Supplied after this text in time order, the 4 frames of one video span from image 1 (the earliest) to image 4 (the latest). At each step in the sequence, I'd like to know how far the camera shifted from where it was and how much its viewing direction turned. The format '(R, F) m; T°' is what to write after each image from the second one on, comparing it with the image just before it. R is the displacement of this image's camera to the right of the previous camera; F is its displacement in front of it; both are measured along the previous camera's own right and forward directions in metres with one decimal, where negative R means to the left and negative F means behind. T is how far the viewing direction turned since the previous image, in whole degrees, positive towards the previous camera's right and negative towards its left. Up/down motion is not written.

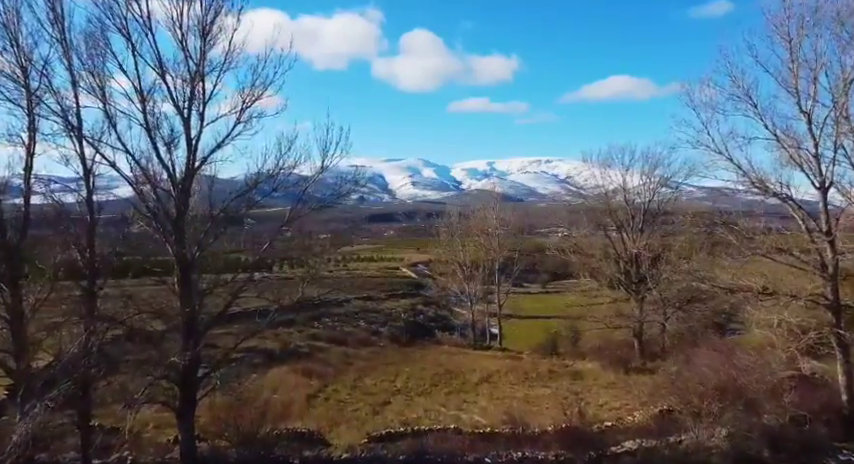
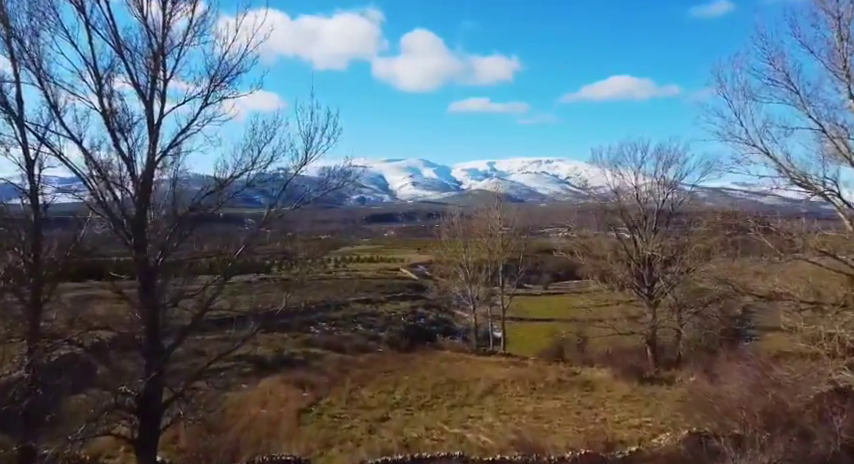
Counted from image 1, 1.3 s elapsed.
(0.0, +1.6) m; 0°
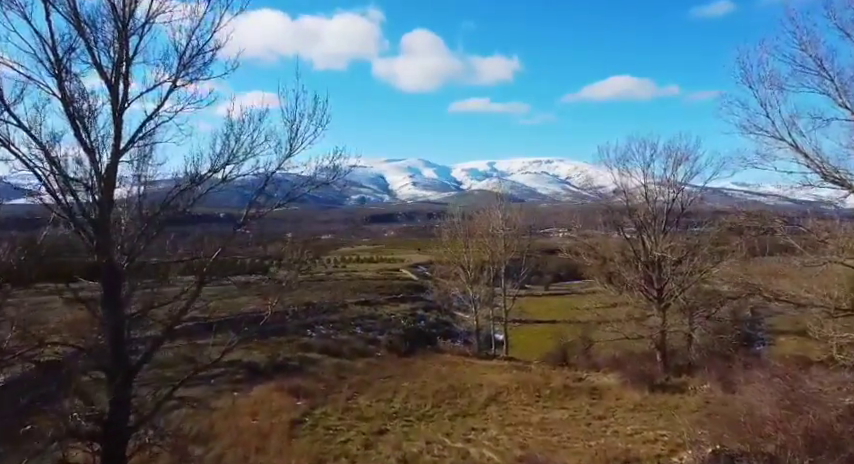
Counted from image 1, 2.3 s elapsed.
(0.0, +1.1) m; 0°
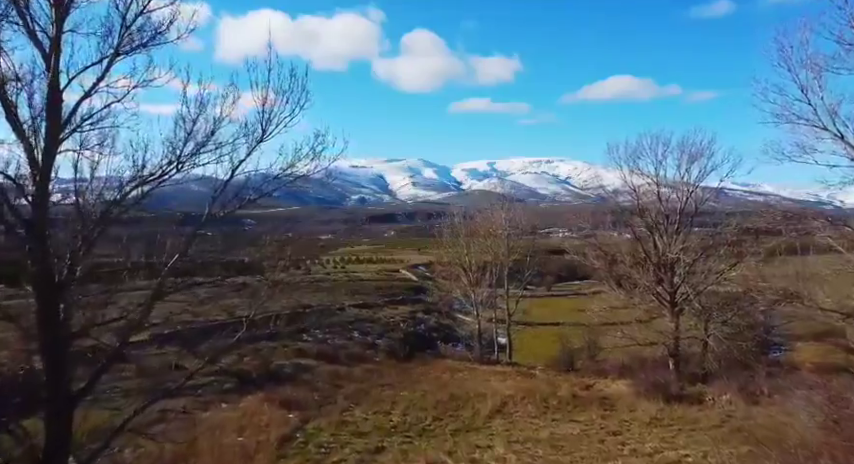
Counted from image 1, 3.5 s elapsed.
(0.0, +1.4) m; 0°
